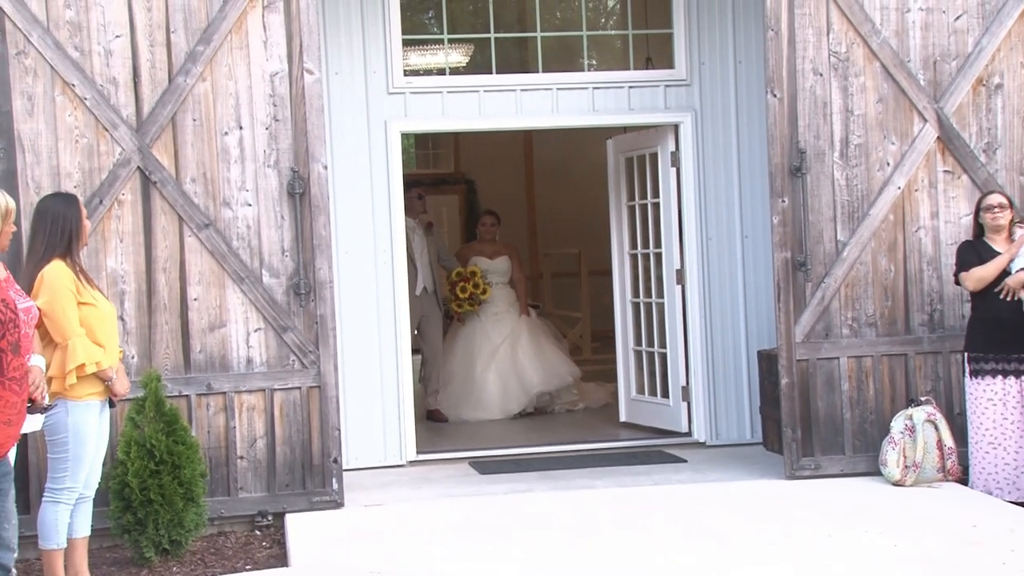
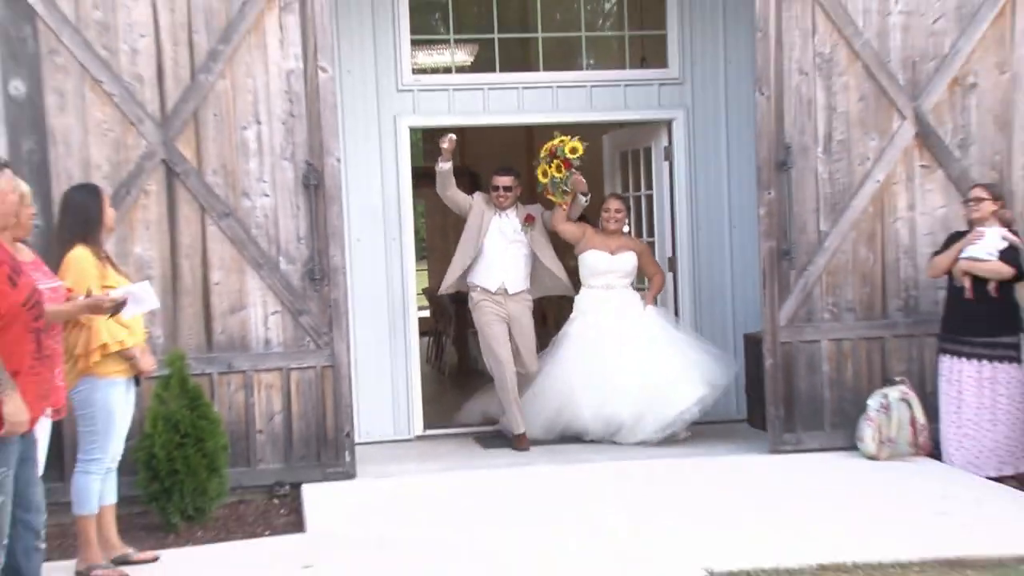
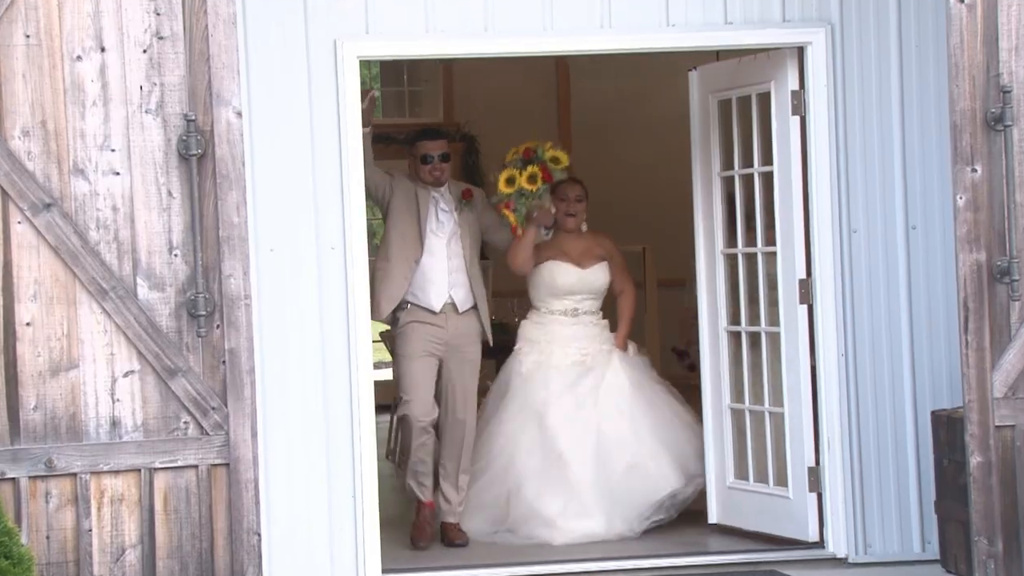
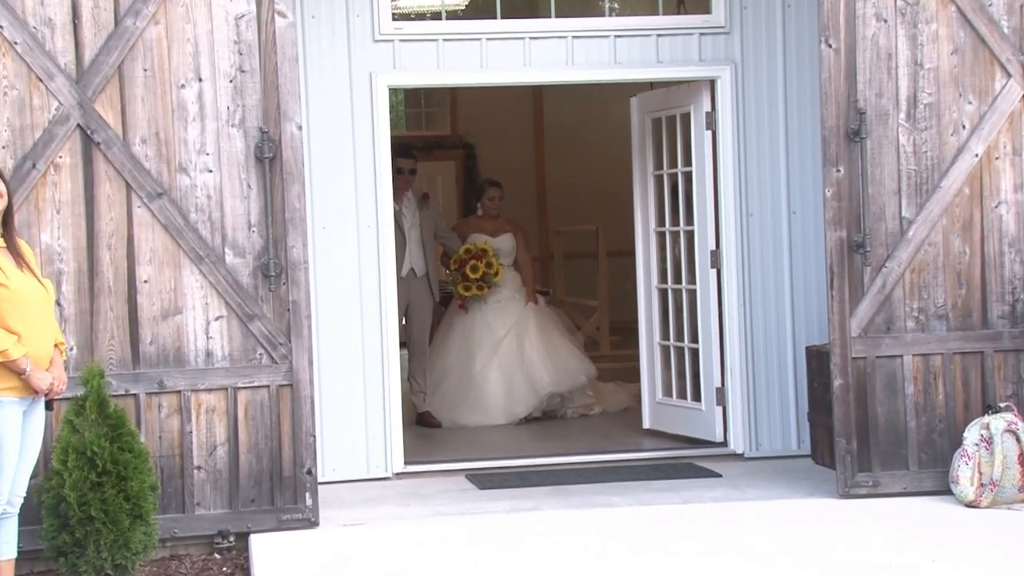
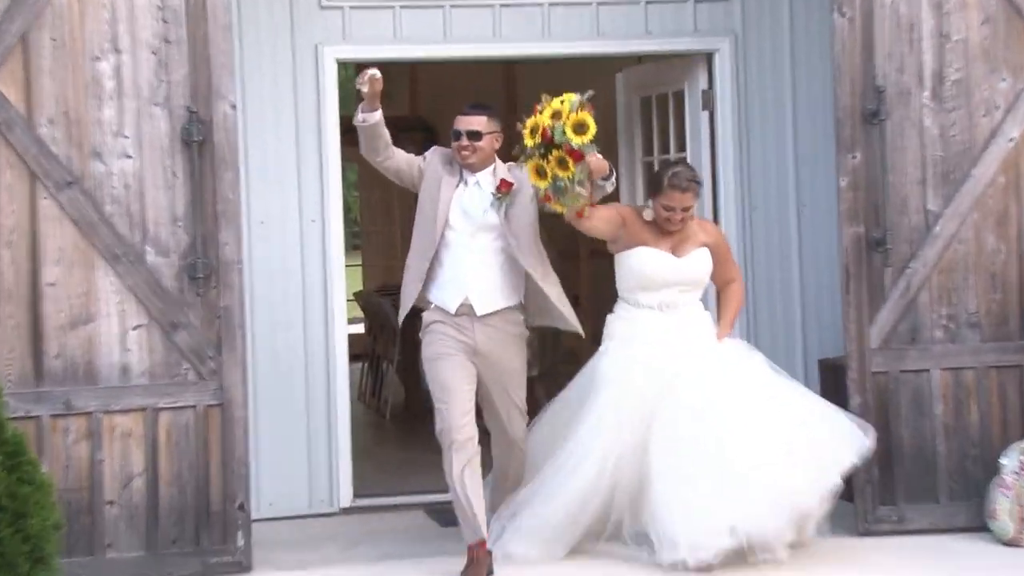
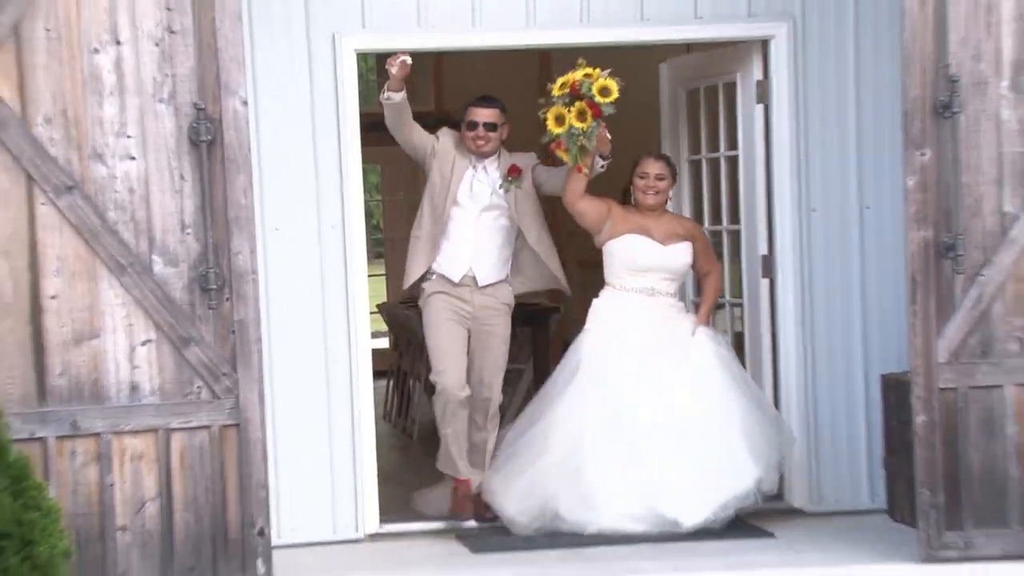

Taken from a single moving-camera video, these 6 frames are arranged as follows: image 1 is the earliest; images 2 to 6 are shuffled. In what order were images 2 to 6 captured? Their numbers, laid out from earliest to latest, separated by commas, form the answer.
4, 3, 6, 2, 5
